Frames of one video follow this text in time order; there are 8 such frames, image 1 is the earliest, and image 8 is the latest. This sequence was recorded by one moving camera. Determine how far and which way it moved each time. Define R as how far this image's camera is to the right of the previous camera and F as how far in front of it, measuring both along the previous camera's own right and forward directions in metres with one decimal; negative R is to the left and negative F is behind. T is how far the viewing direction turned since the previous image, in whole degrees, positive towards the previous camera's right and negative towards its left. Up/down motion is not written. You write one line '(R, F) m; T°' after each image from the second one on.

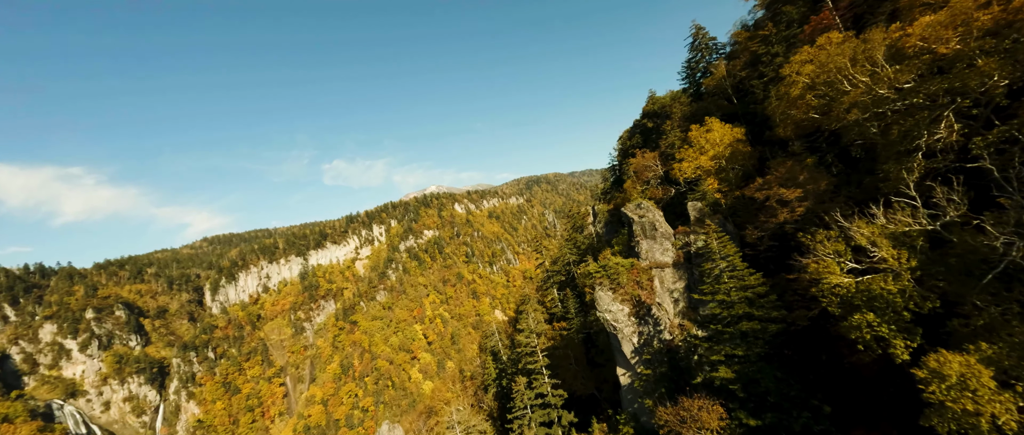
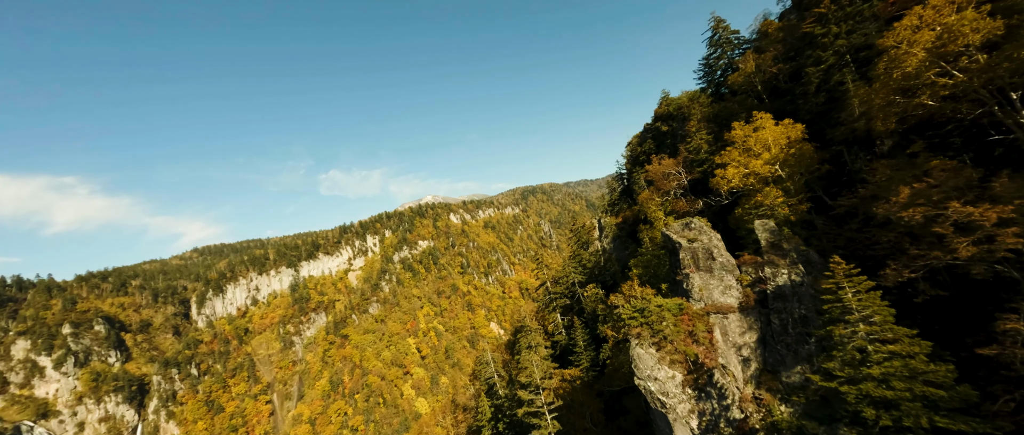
(-0.1, +2.0) m; +1°
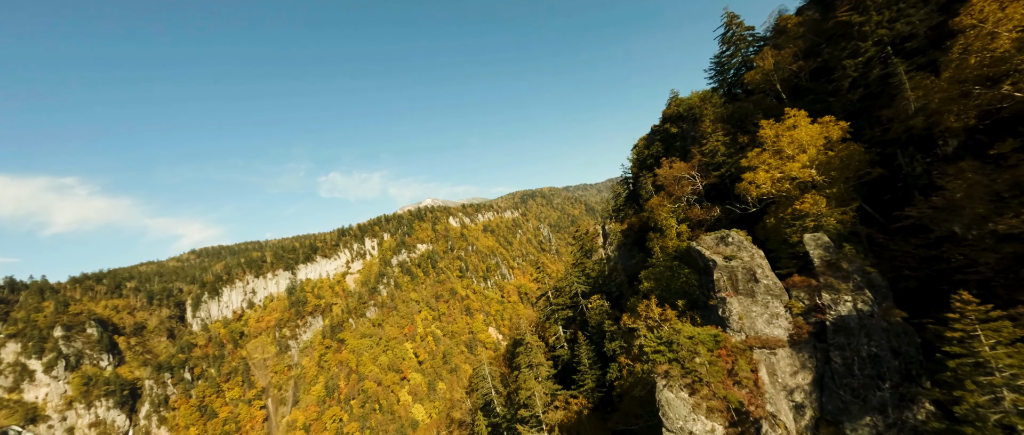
(0.0, +0.9) m; 0°
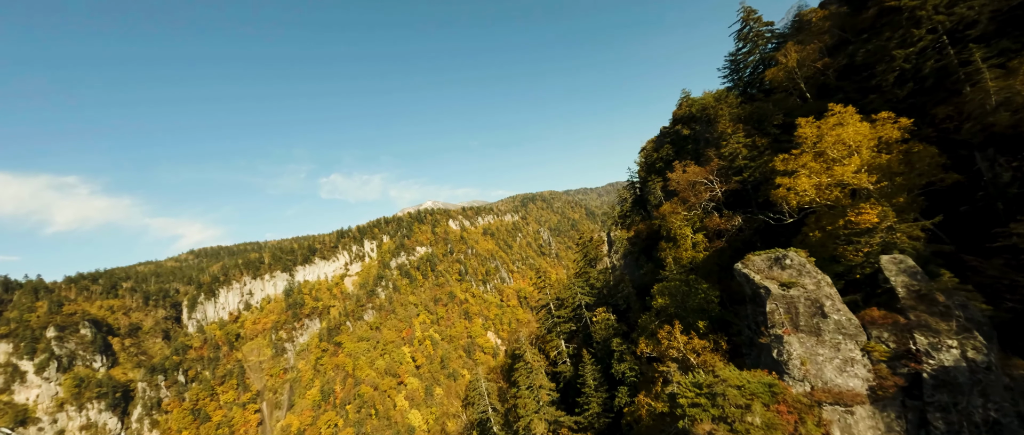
(0.0, +0.9) m; 0°
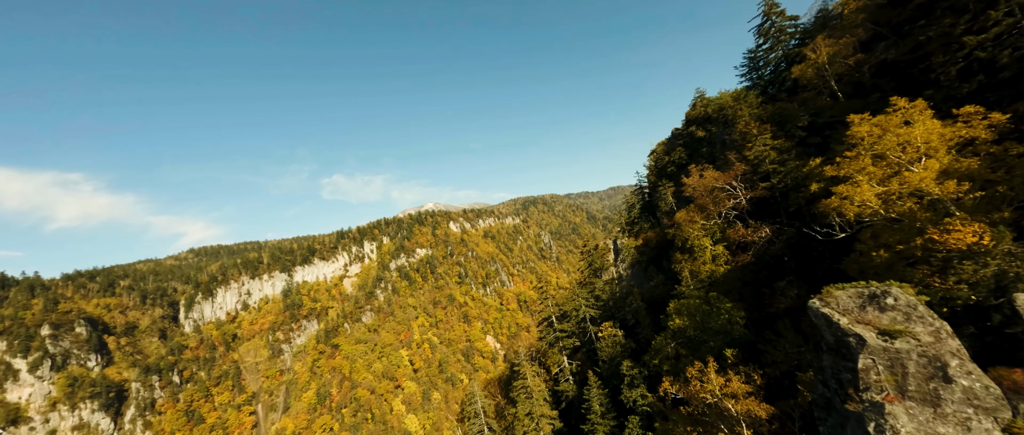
(0.0, +1.0) m; 0°
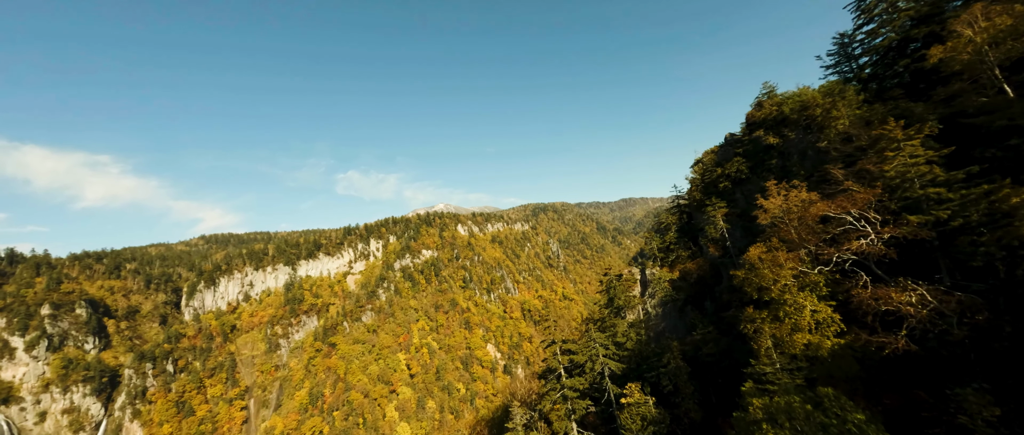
(+0.1, +3.0) m; -2°
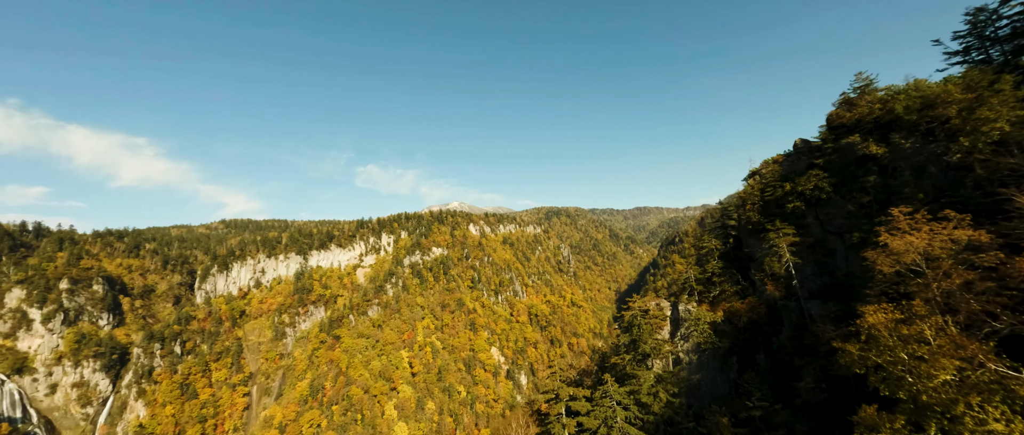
(+0.3, +2.3) m; -2°
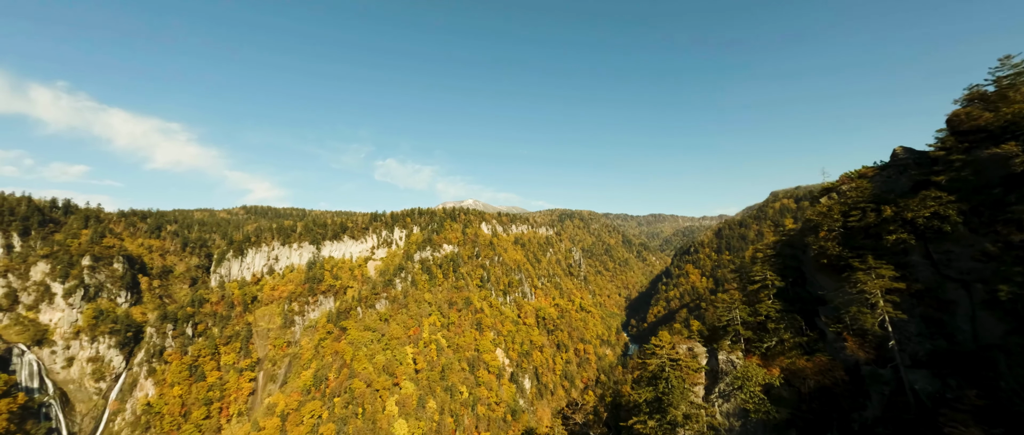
(+0.3, +2.0) m; -2°
